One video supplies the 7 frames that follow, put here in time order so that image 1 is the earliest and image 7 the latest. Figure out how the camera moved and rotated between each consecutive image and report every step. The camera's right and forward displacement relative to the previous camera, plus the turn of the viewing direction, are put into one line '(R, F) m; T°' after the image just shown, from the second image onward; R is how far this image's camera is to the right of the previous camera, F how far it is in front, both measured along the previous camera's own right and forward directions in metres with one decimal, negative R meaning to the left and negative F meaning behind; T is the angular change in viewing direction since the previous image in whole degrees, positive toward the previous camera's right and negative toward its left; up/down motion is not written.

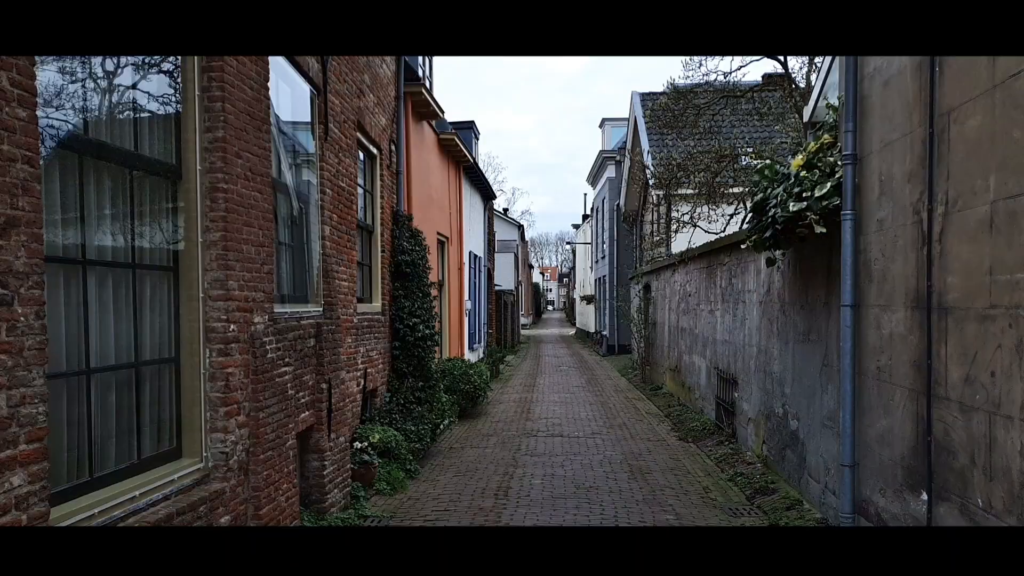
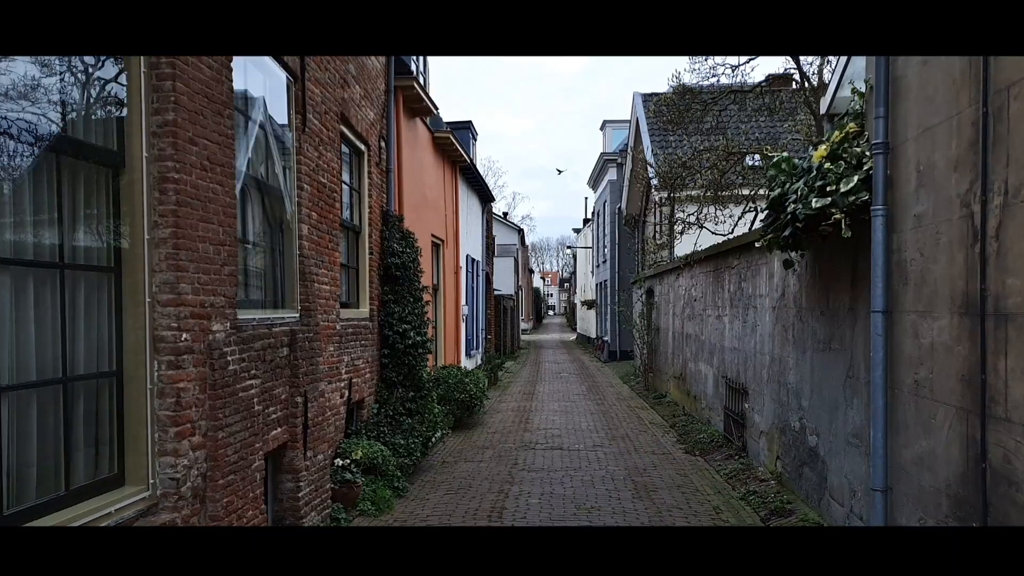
(+0.1, +0.5) m; 0°
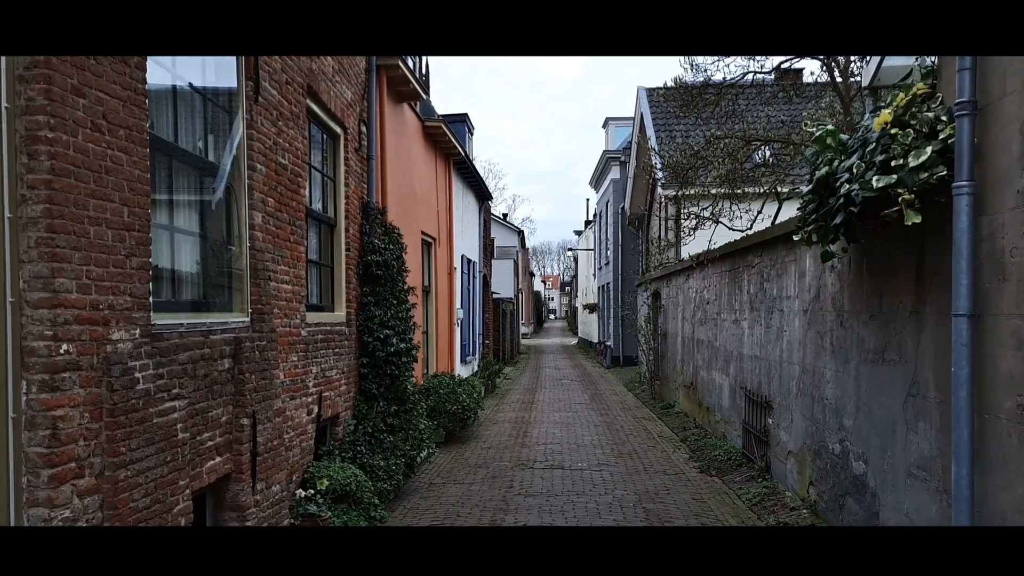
(+0.1, +0.9) m; 0°
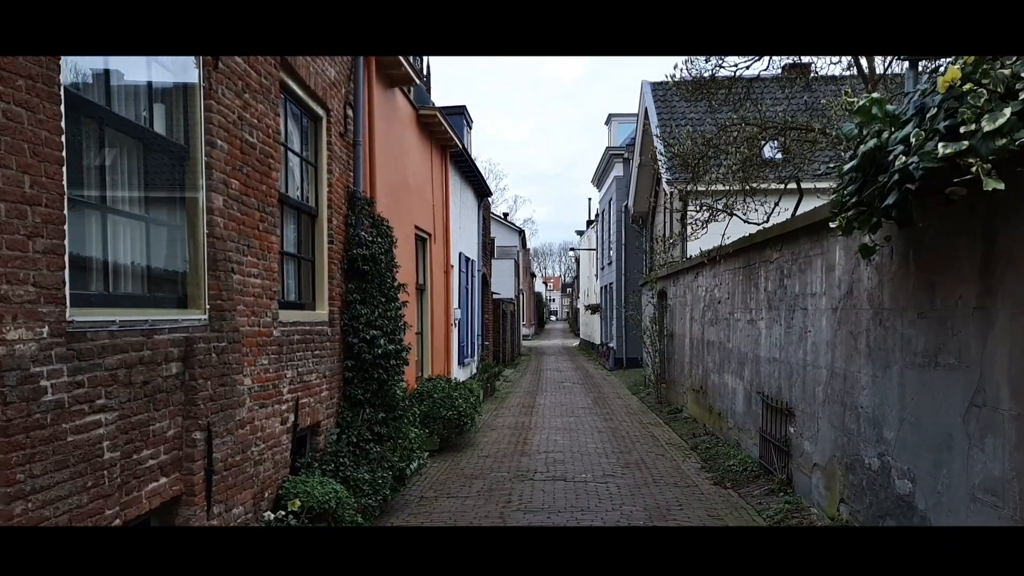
(0.0, +0.6) m; 0°
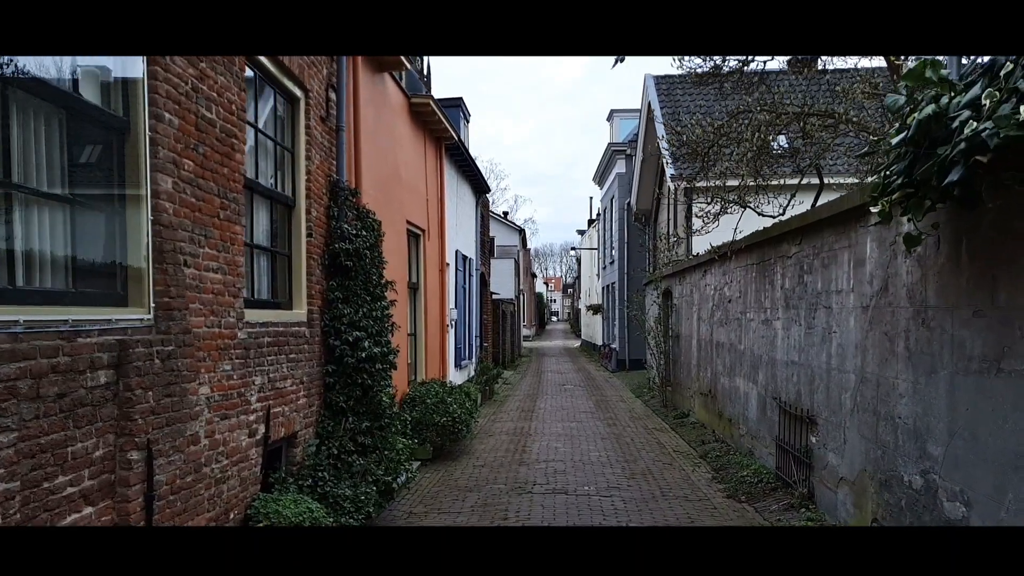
(0.0, +0.5) m; 0°
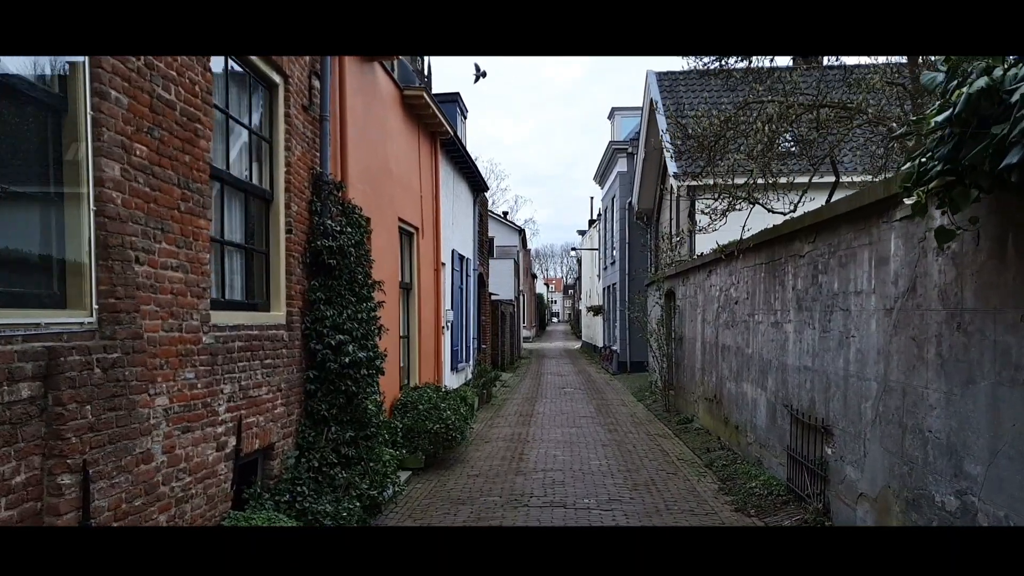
(+0.1, +0.4) m; 0°
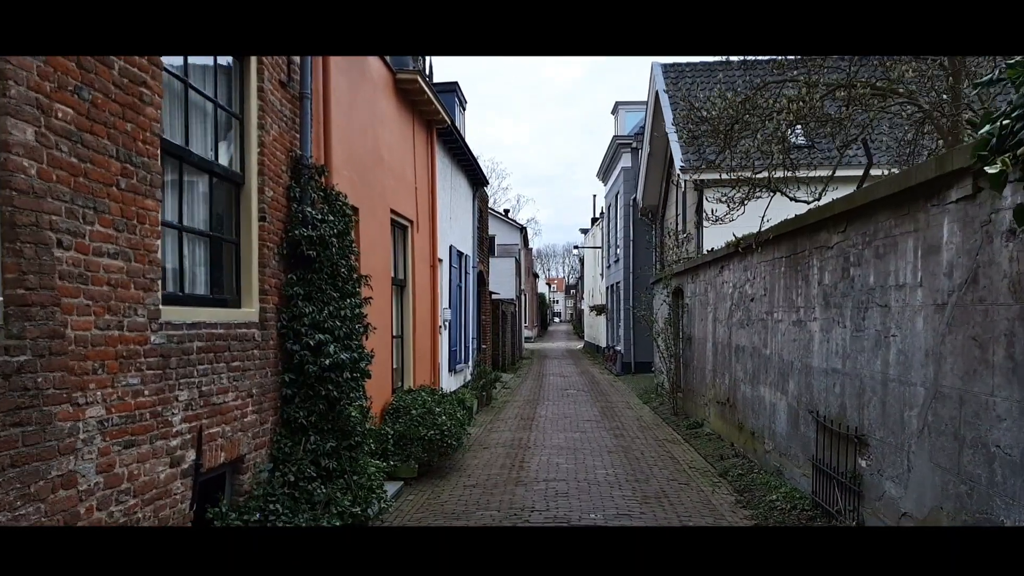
(0.0, +0.5) m; 0°
